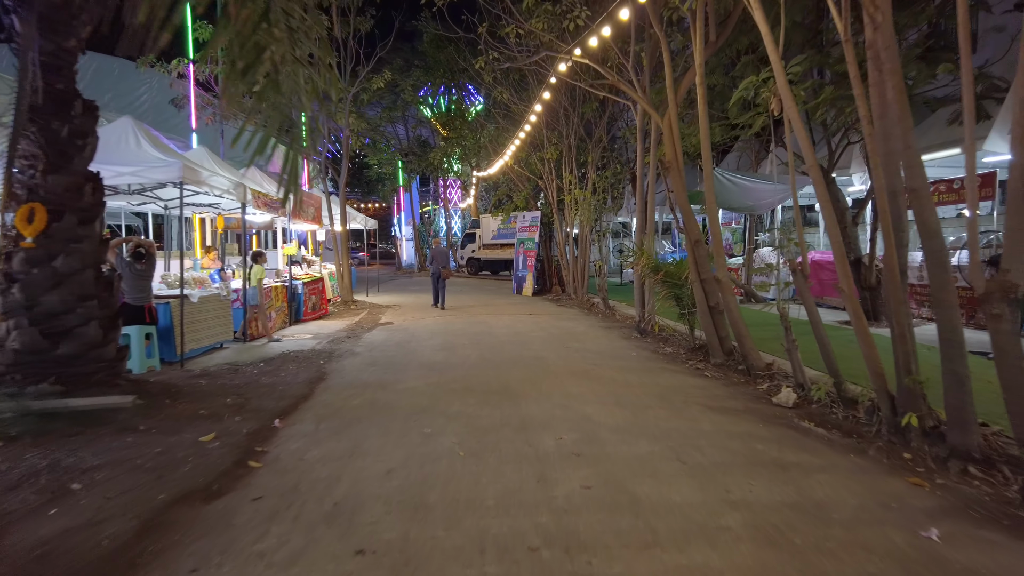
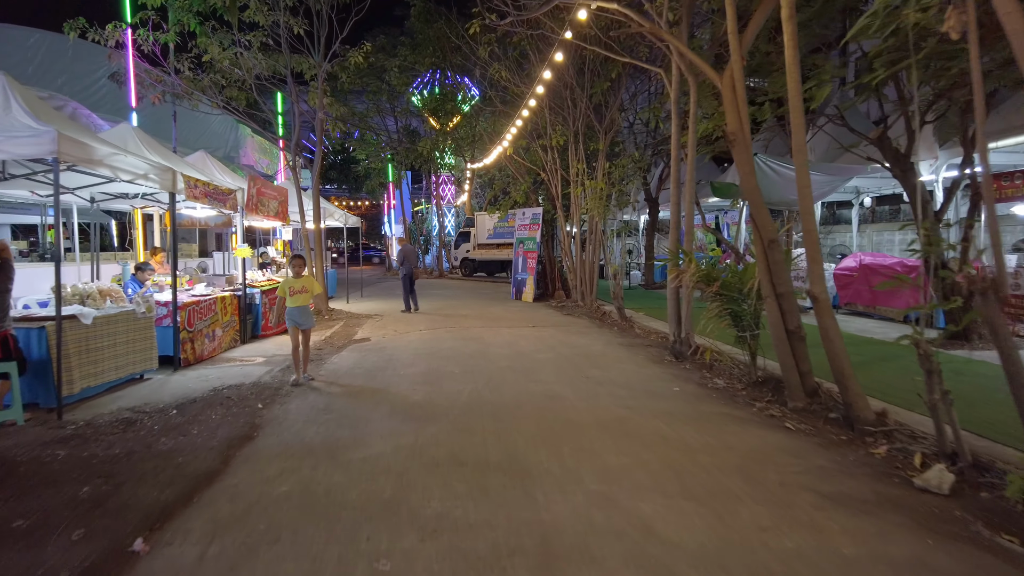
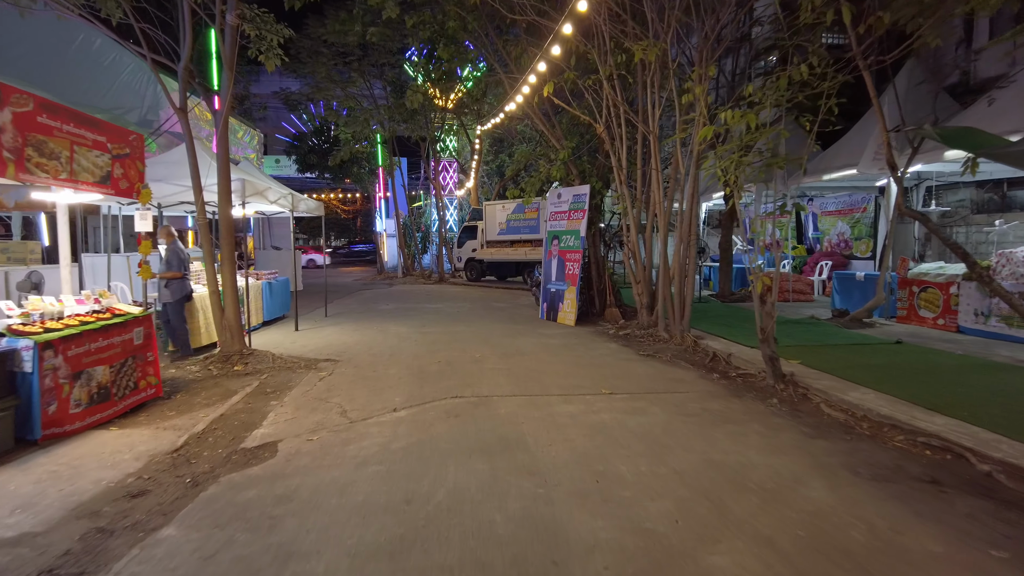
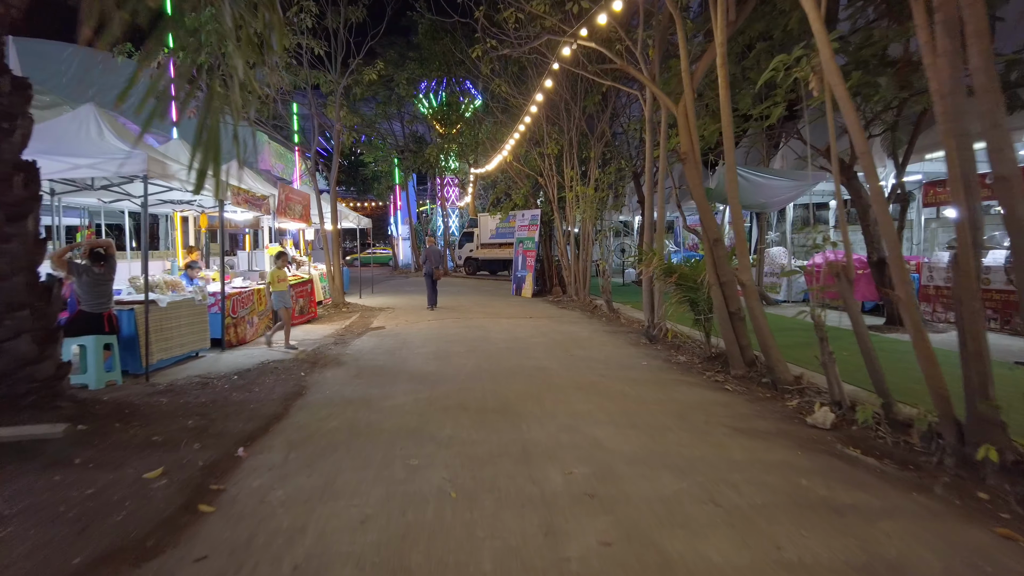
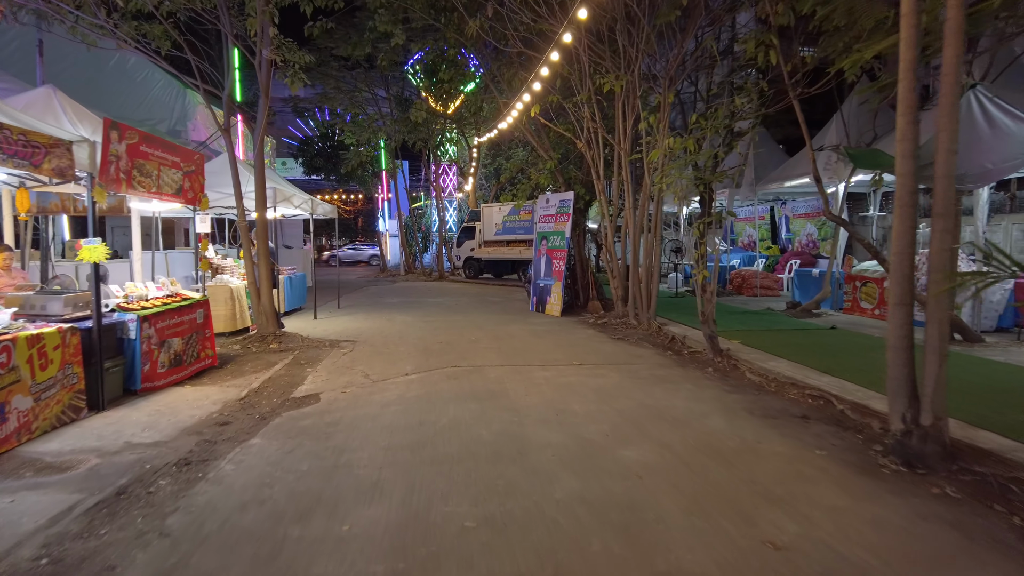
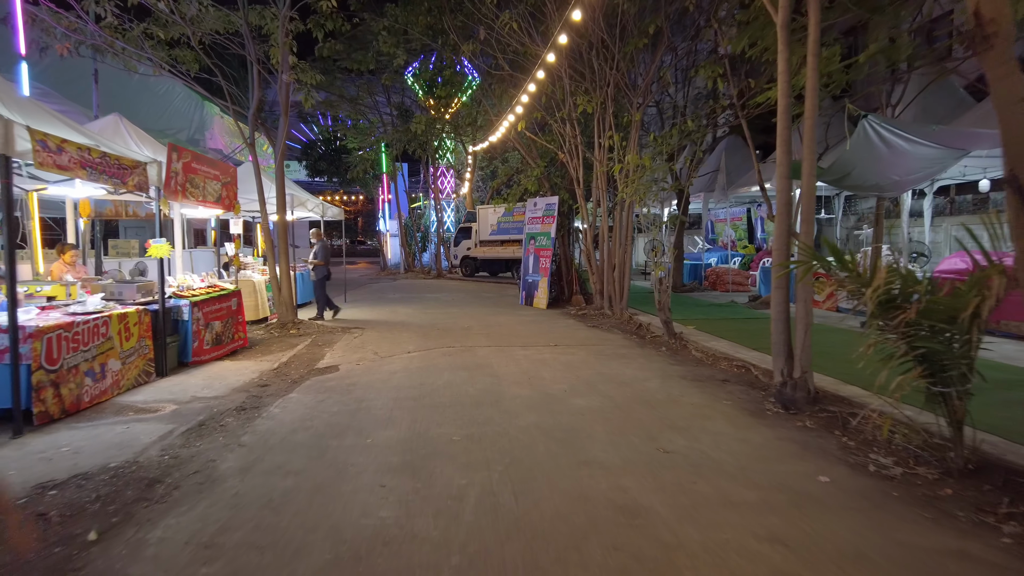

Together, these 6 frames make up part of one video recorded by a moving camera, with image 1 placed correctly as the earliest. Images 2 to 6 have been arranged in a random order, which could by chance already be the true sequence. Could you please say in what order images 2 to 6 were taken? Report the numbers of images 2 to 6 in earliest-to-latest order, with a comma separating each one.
4, 2, 6, 5, 3
